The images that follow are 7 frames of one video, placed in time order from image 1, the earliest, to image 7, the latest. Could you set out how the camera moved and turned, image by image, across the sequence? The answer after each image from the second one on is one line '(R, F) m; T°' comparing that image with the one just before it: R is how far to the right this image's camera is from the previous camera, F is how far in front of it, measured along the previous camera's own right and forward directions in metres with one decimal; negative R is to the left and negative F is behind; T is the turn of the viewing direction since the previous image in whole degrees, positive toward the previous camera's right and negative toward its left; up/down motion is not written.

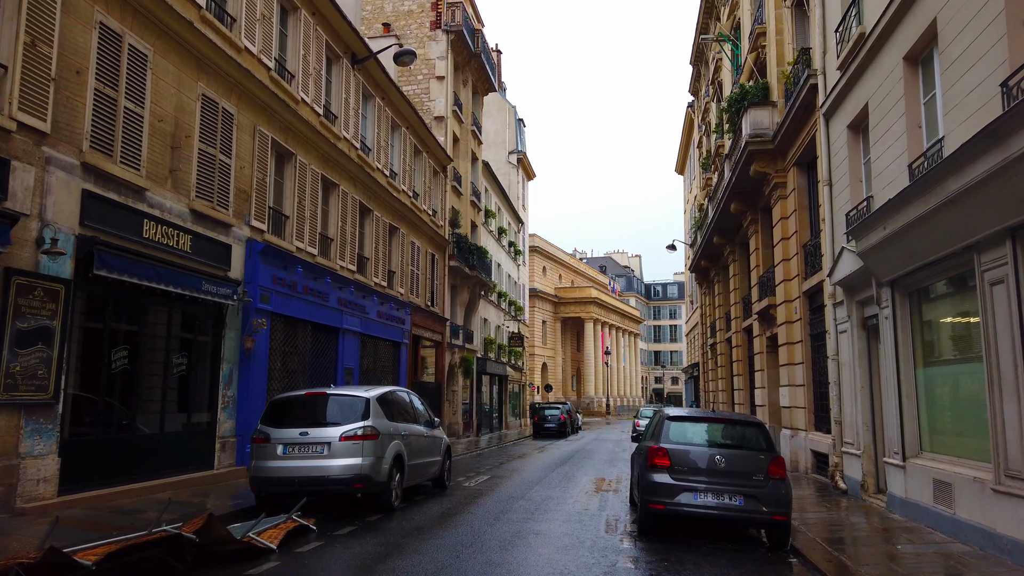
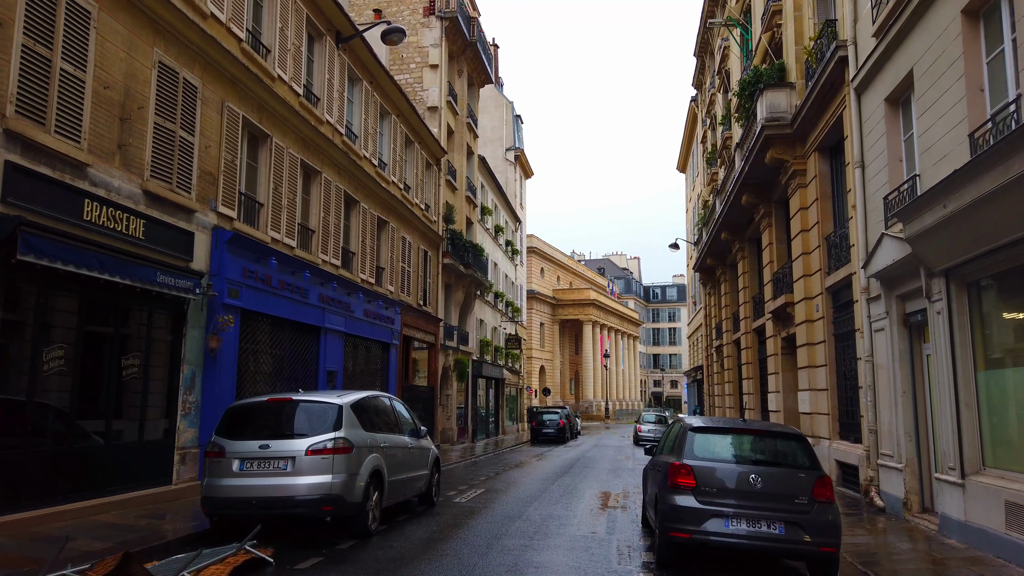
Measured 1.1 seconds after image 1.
(0.0, +1.4) m; 0°
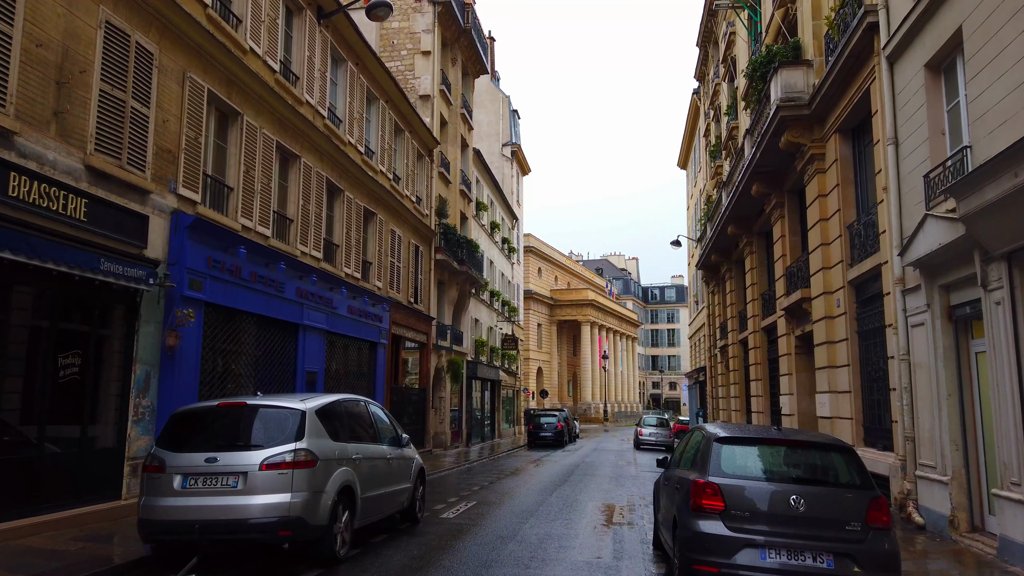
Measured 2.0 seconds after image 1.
(+0.1, +1.3) m; 0°
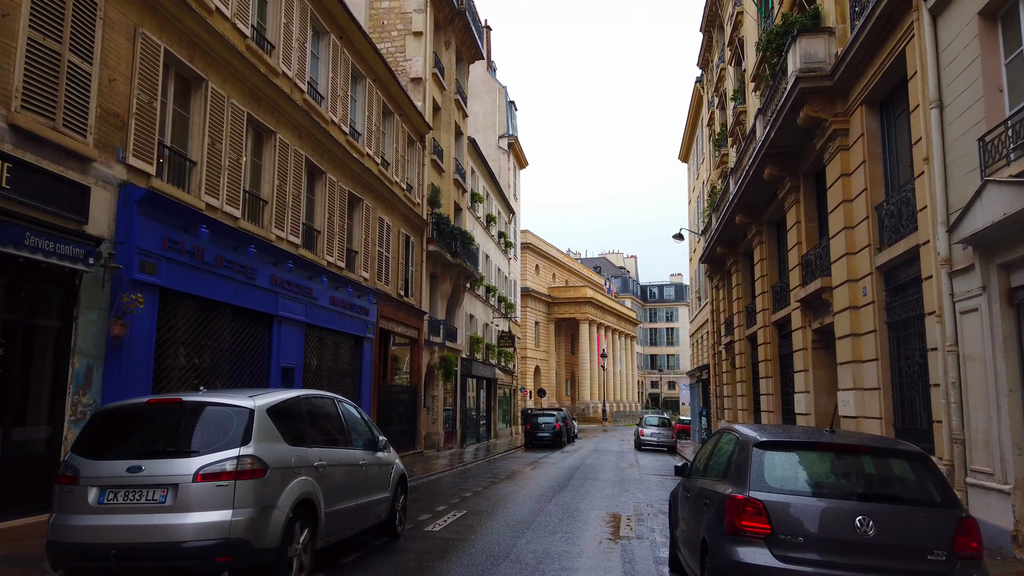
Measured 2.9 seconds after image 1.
(+0.1, +1.3) m; 0°
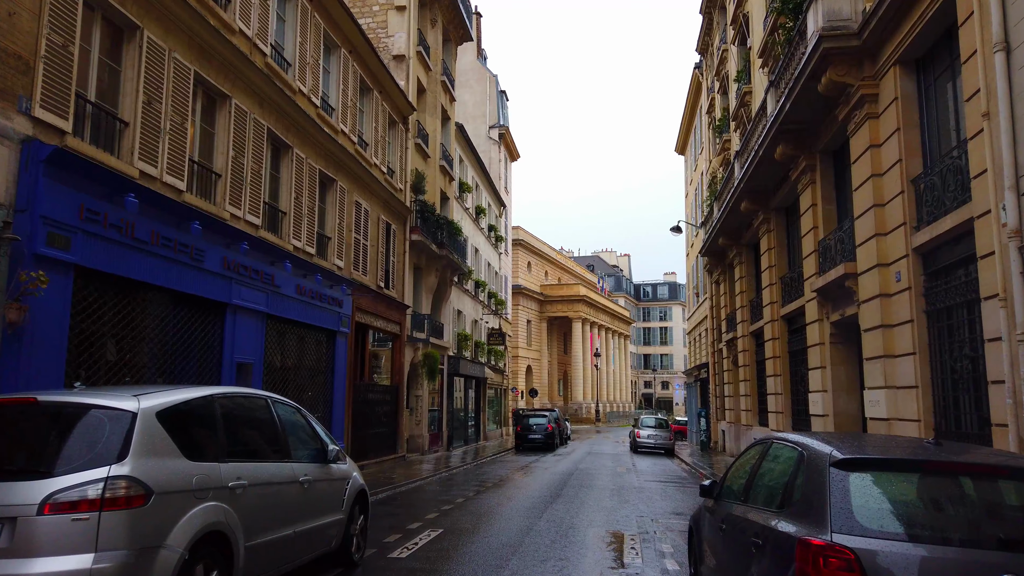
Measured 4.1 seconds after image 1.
(+0.1, +1.7) m; +1°
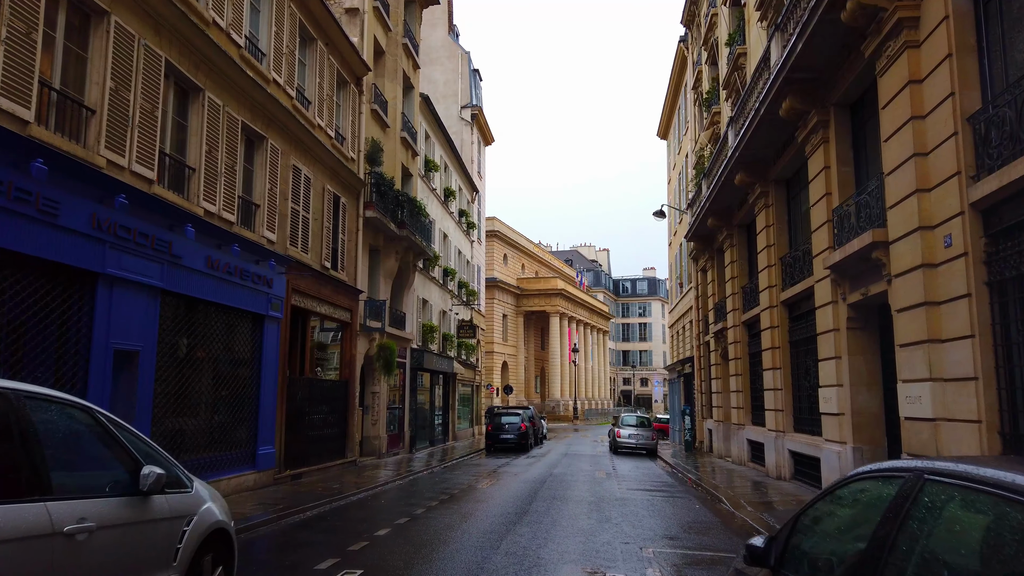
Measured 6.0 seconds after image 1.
(+0.4, +2.6) m; +2°
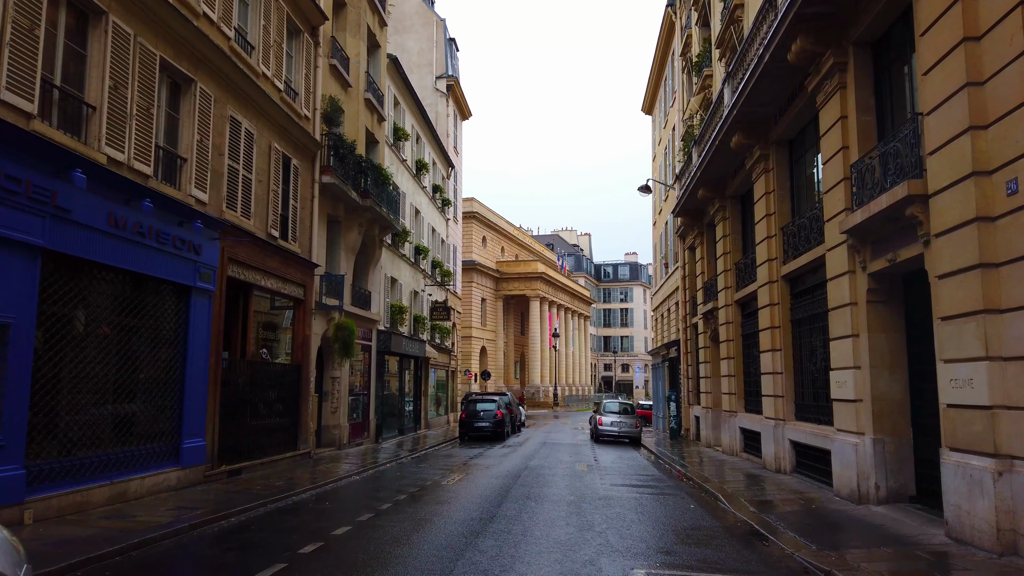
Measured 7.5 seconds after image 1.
(+0.2, +1.9) m; +1°
